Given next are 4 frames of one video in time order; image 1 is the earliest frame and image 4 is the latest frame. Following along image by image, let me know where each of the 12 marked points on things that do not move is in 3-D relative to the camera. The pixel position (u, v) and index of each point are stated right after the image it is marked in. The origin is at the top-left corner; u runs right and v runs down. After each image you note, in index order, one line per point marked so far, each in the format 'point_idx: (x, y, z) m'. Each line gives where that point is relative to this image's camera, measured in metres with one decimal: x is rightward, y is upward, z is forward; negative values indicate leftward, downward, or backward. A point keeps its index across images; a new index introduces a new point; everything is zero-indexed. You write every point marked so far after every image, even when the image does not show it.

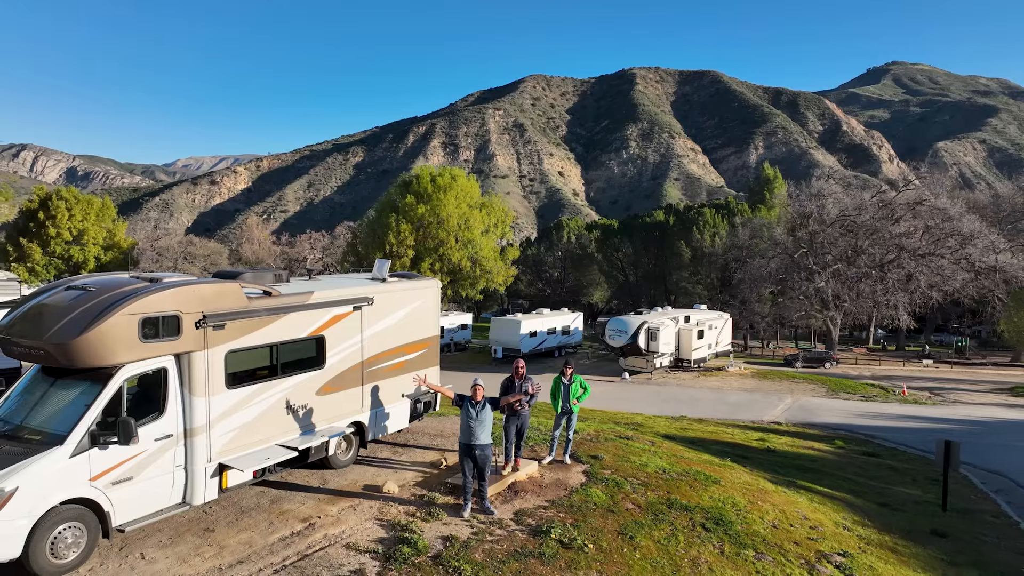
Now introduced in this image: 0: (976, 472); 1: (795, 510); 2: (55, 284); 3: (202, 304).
0: (+7.8, -3.1, +11.8) m
1: (+2.8, -2.1, +6.9) m
2: (-3.4, 0.0, +5.3) m
3: (-2.3, -0.1, +5.1) m
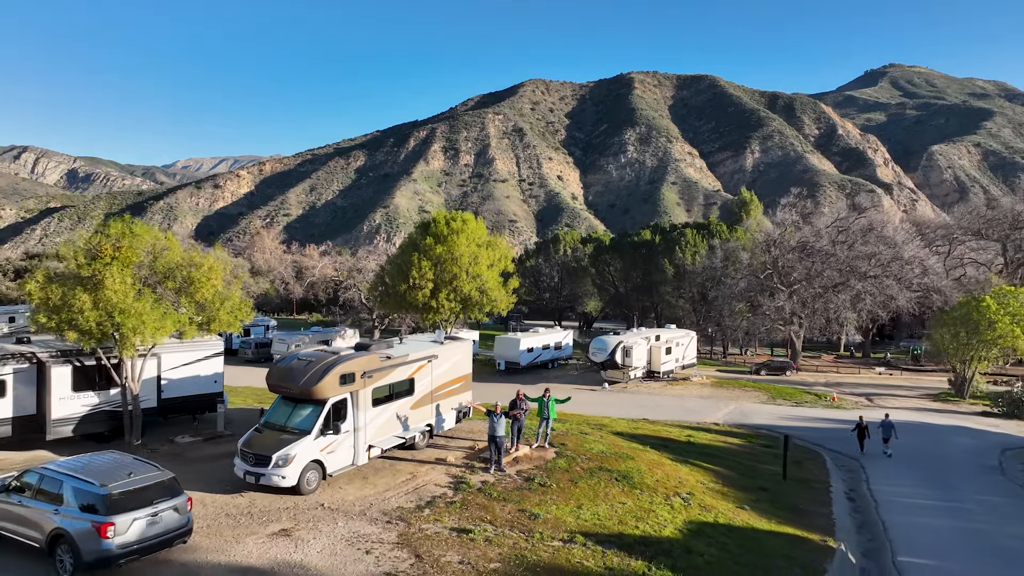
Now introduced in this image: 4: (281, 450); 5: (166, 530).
0: (+7.8, -4.1, +17.0) m
1: (+2.8, -3.2, +12.1) m
2: (-3.4, -1.0, +10.5) m
3: (-2.2, -1.1, +10.3) m
4: (-3.1, -2.1, +9.3) m
5: (-3.6, -2.5, +7.3) m
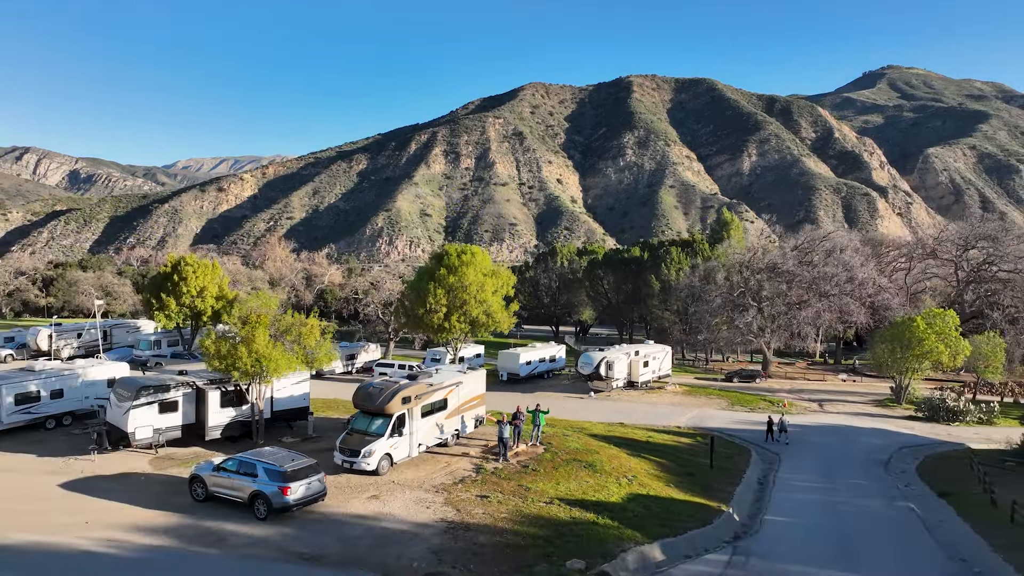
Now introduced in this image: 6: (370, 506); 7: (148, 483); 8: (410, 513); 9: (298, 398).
0: (+7.9, -5.2, +22.3) m
1: (+2.8, -4.3, +17.3) m
2: (-3.3, -2.2, +15.7) m
3: (-2.2, -2.3, +15.6) m
4: (-3.0, -3.3, +14.6) m
5: (-3.5, -3.6, +12.5) m
6: (-2.7, -4.1, +13.1) m
7: (-7.2, -3.9, +13.9) m
8: (-1.9, -4.1, +12.9) m
9: (-5.4, -2.8, +17.6) m
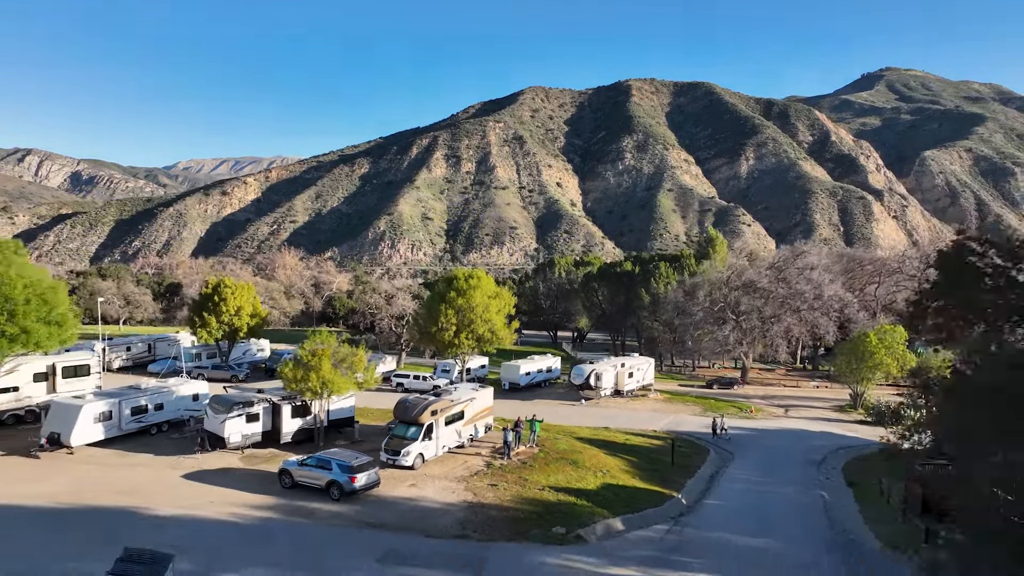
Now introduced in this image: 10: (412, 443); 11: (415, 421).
0: (+8.0, -6.3, +27.1) m
1: (+2.9, -5.4, +22.2) m
2: (-3.3, -3.3, +20.6) m
3: (-2.1, -3.4, +20.4) m
4: (-3.0, -4.4, +19.4) m
5: (-3.5, -4.8, +17.4) m
6: (-2.6, -5.2, +18.0) m
7: (-7.1, -5.0, +18.8) m
8: (-1.8, -5.3, +17.8) m
9: (-5.3, -3.9, +22.5) m
10: (-2.8, -4.3, +19.6) m
11: (-2.7, -3.8, +19.8) m
